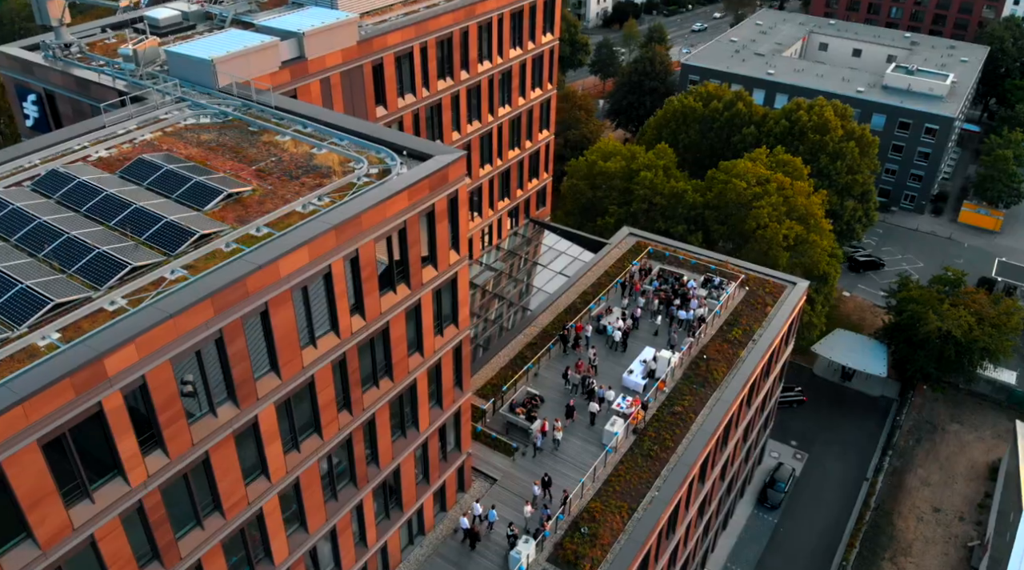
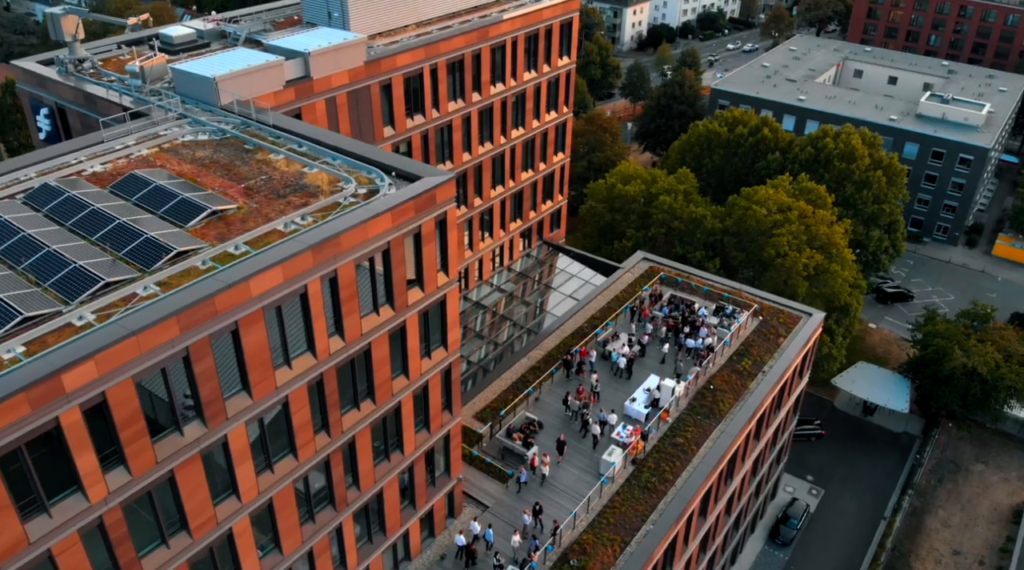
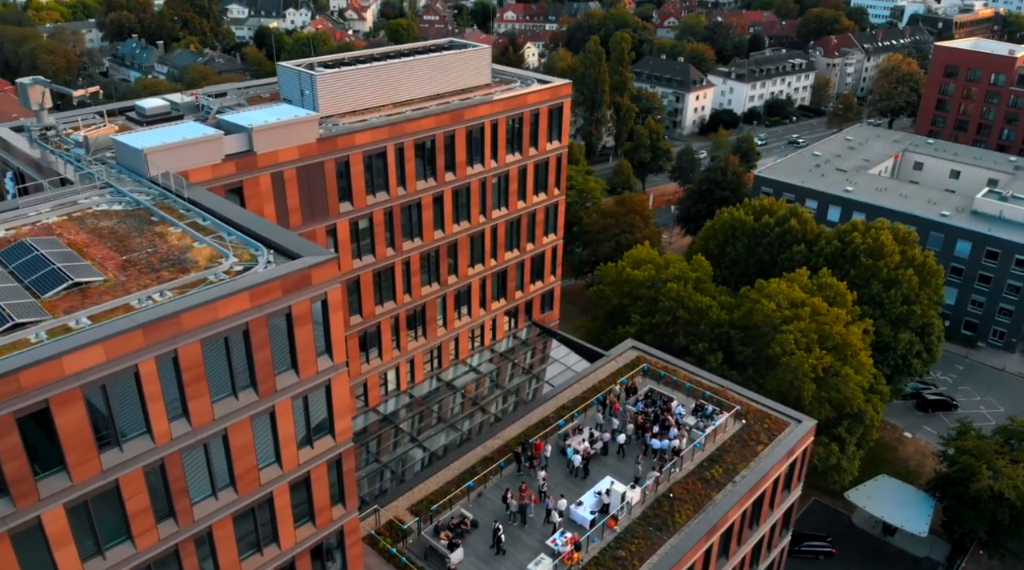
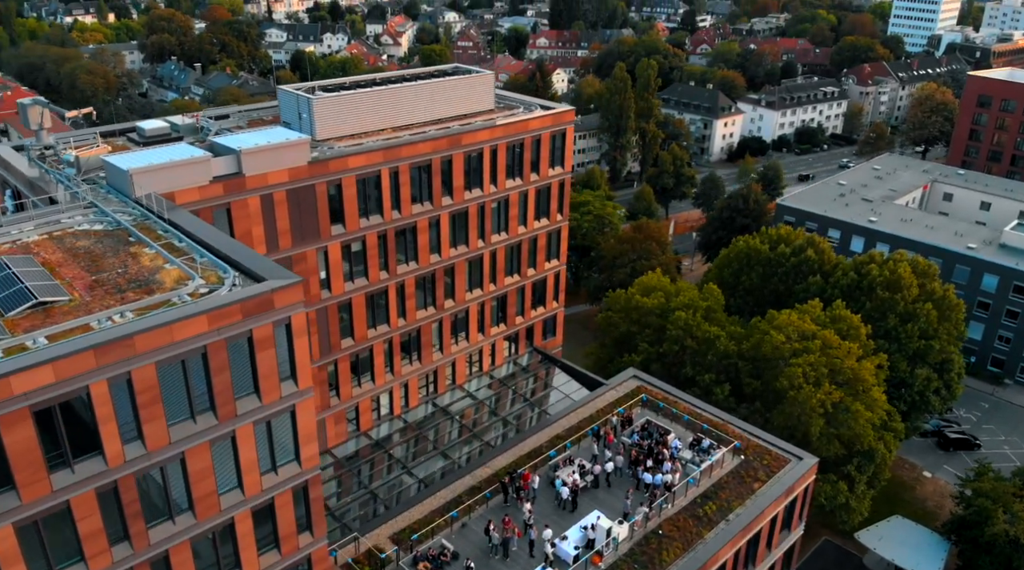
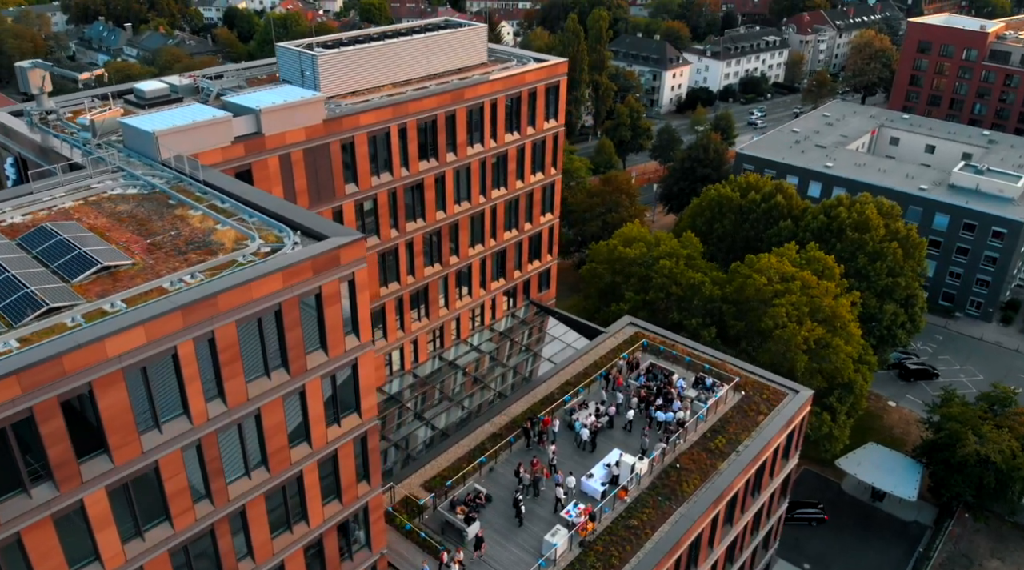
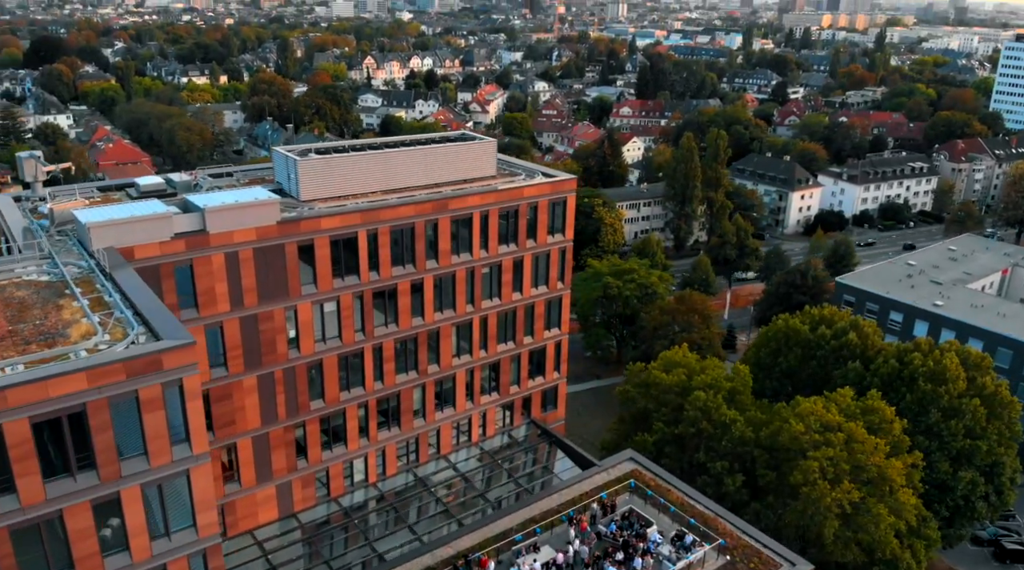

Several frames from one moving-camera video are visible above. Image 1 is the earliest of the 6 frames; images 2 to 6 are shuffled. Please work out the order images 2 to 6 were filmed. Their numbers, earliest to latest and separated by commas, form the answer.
2, 5, 3, 4, 6
